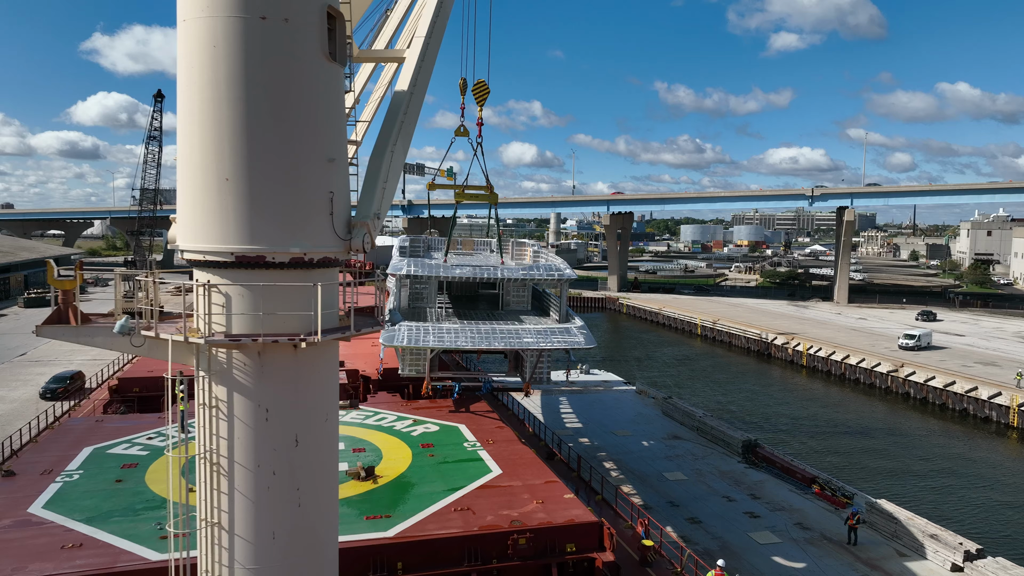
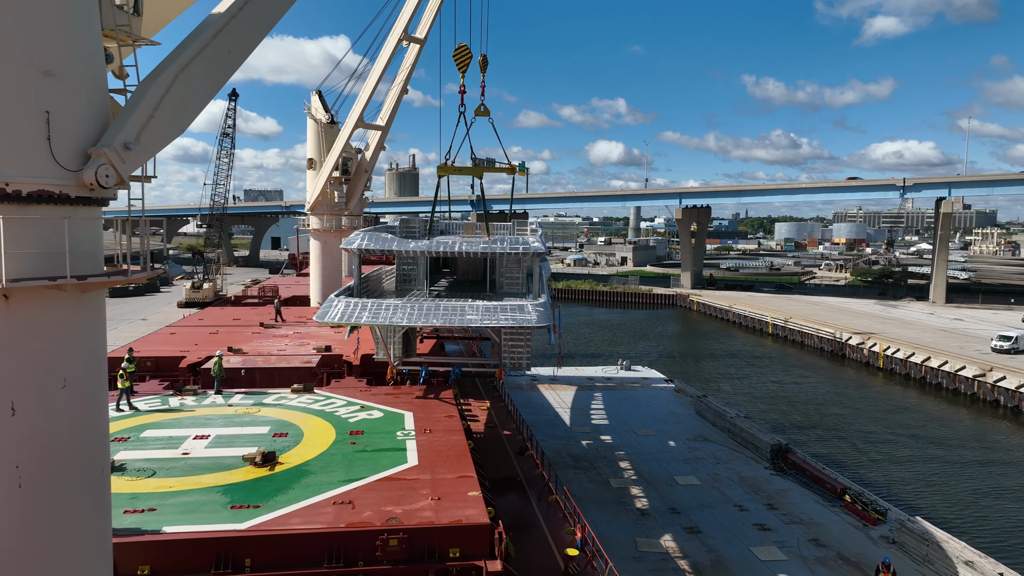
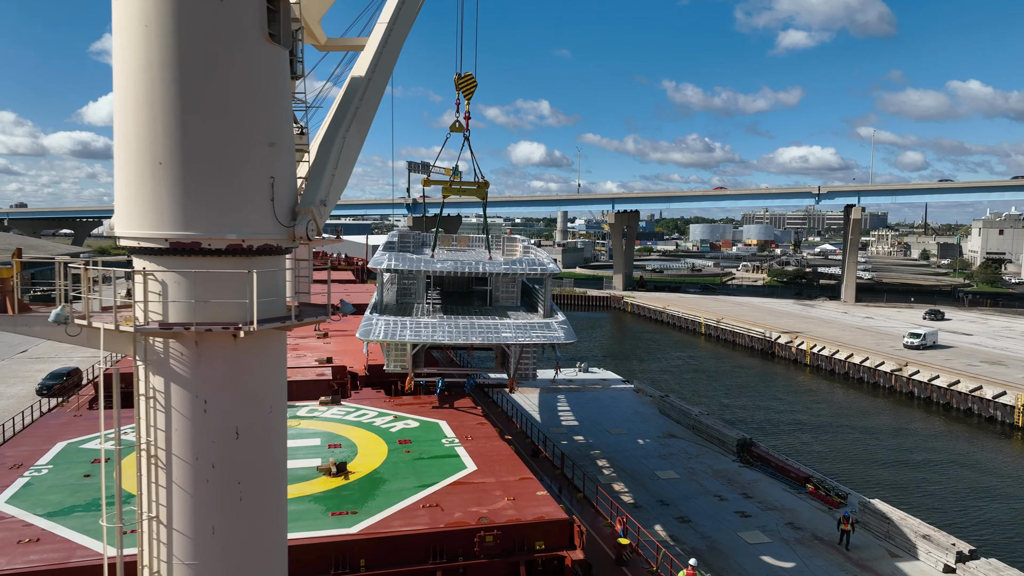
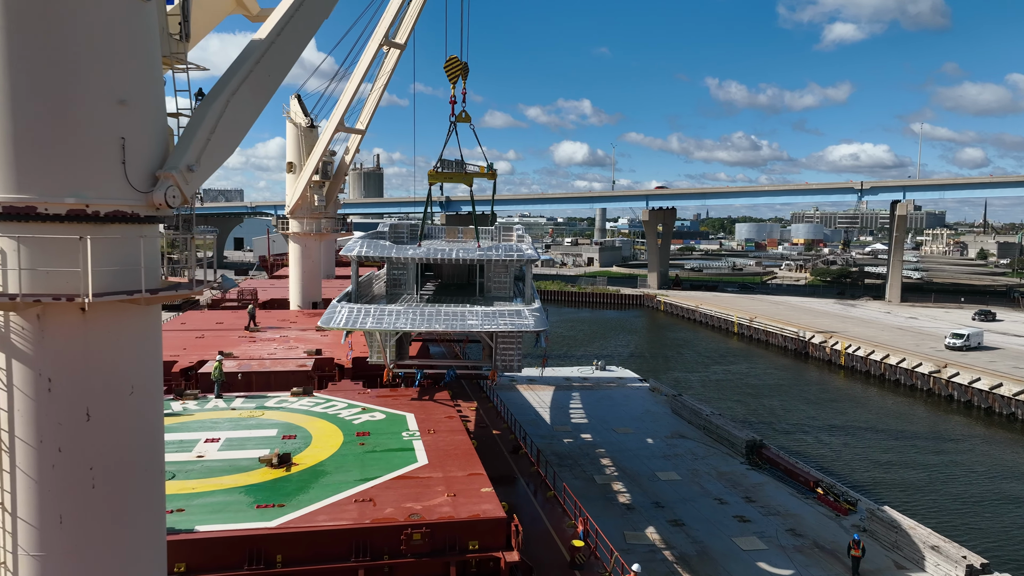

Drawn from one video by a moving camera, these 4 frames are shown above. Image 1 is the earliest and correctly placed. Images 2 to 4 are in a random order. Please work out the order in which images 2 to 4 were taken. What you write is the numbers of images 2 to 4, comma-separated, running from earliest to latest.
3, 4, 2
